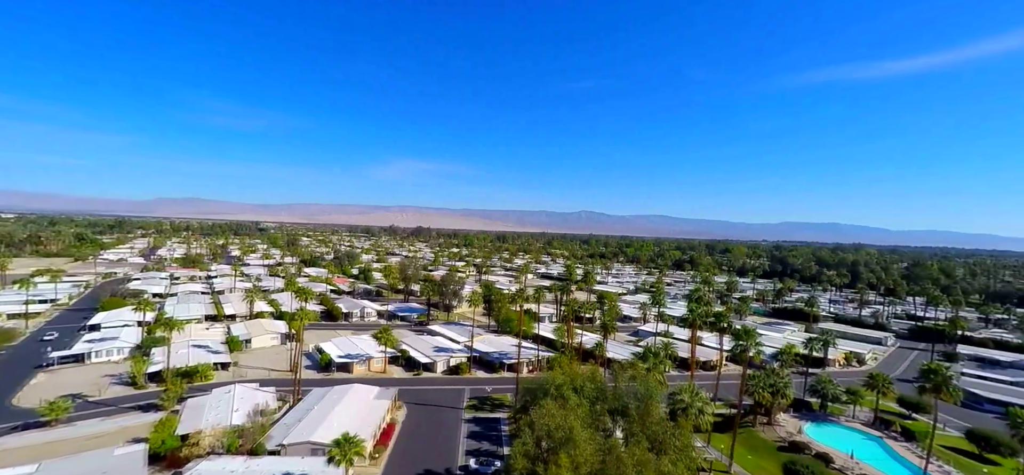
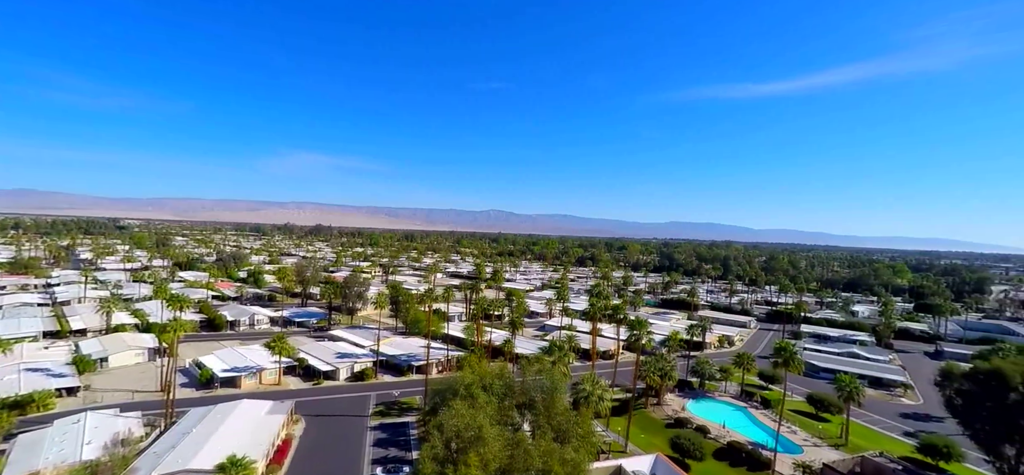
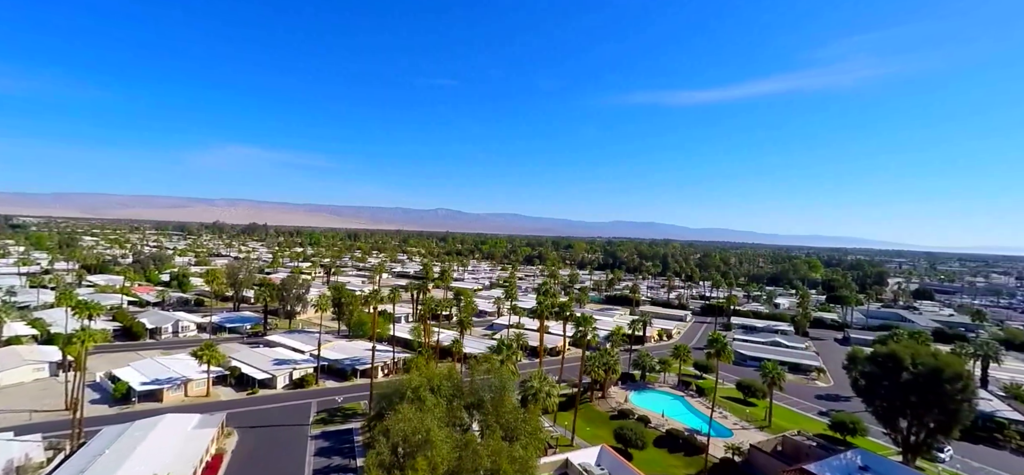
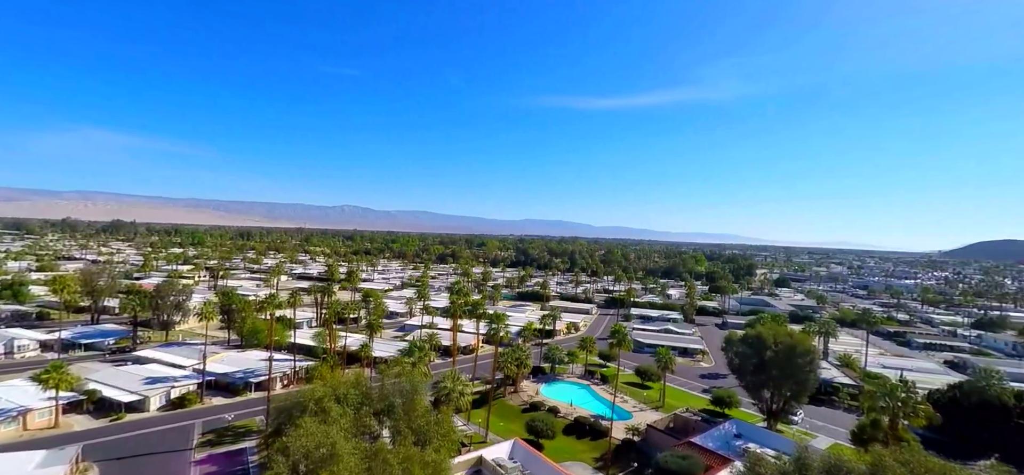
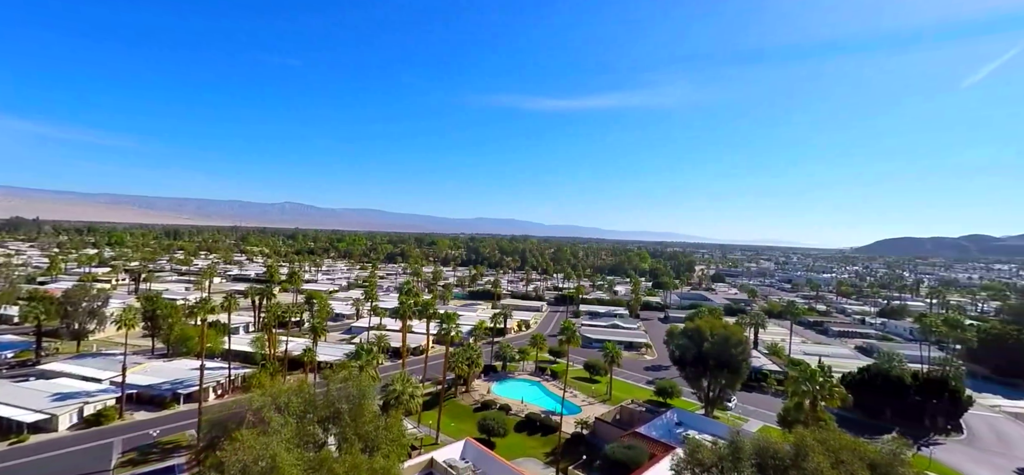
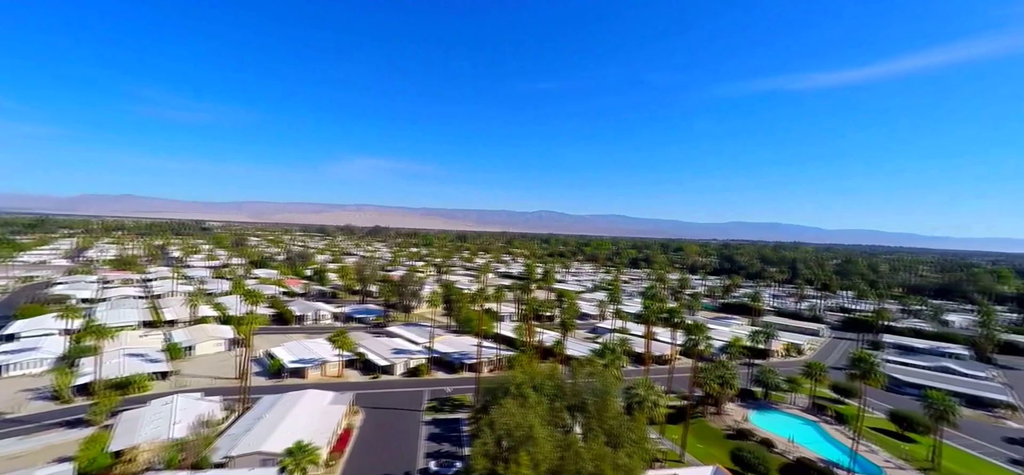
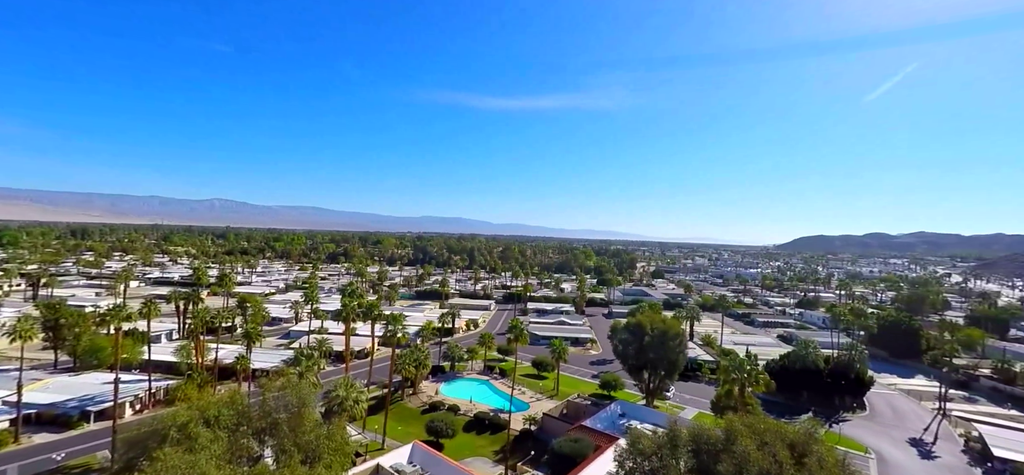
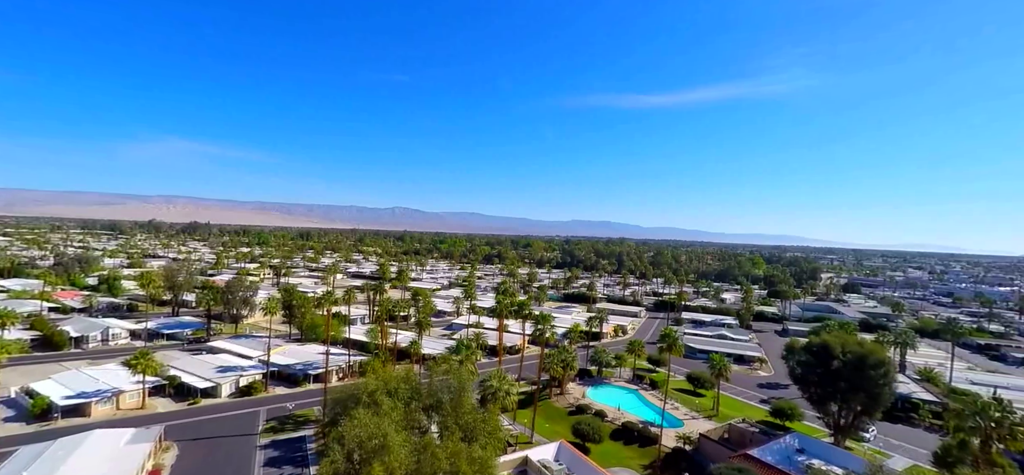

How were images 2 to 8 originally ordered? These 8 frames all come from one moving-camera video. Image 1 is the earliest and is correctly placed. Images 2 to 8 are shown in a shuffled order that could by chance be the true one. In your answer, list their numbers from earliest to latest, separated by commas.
6, 2, 3, 8, 4, 5, 7
